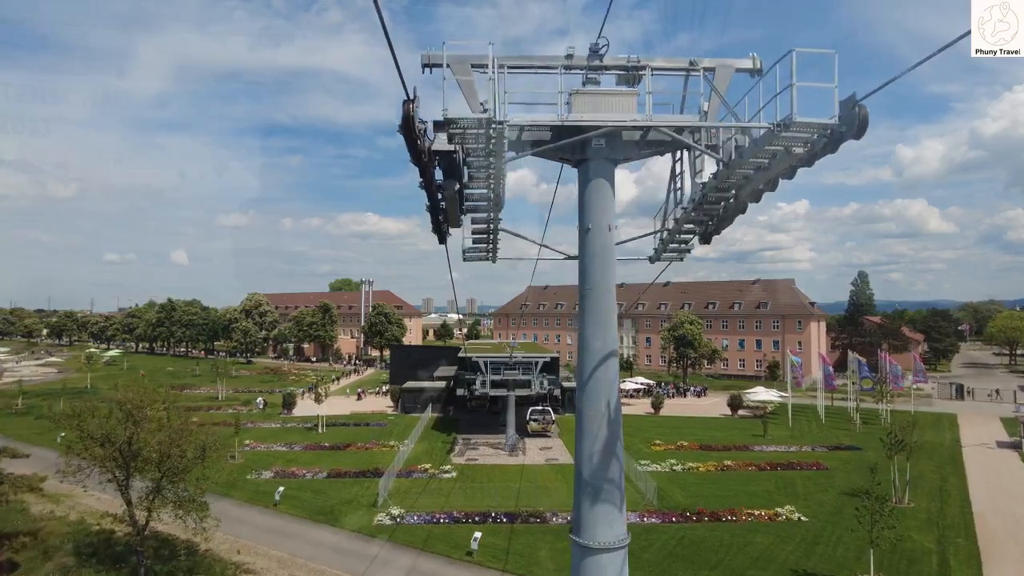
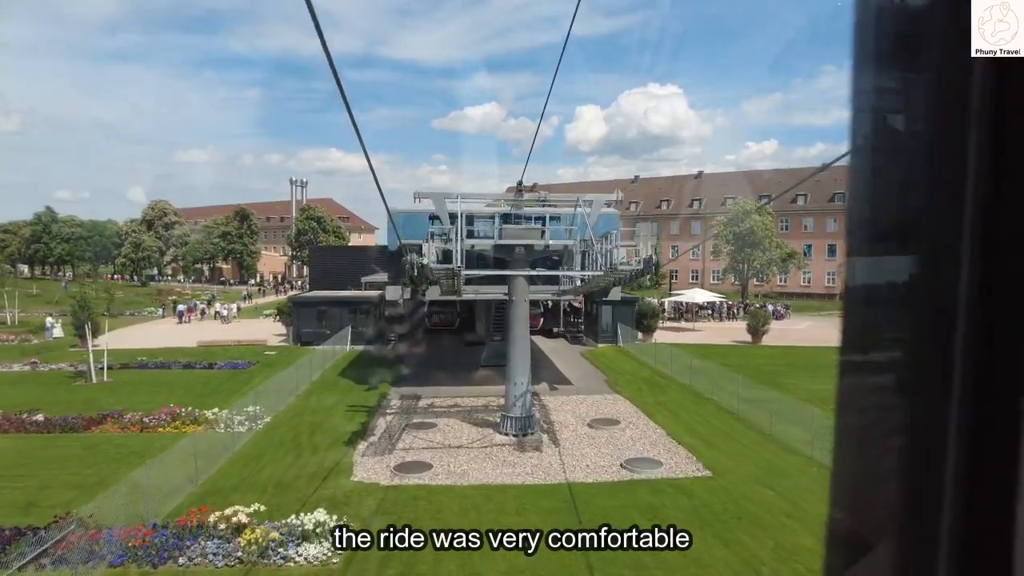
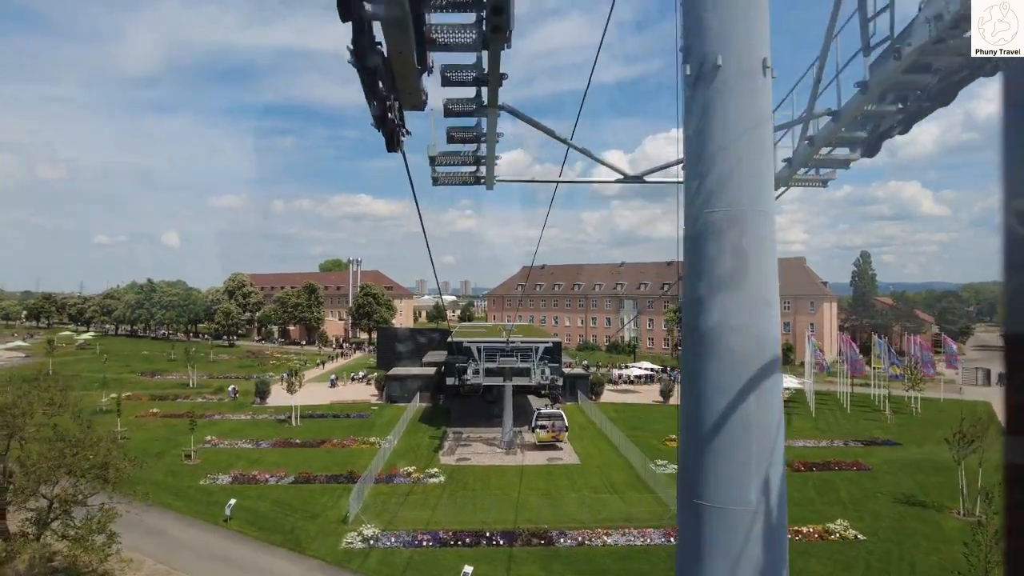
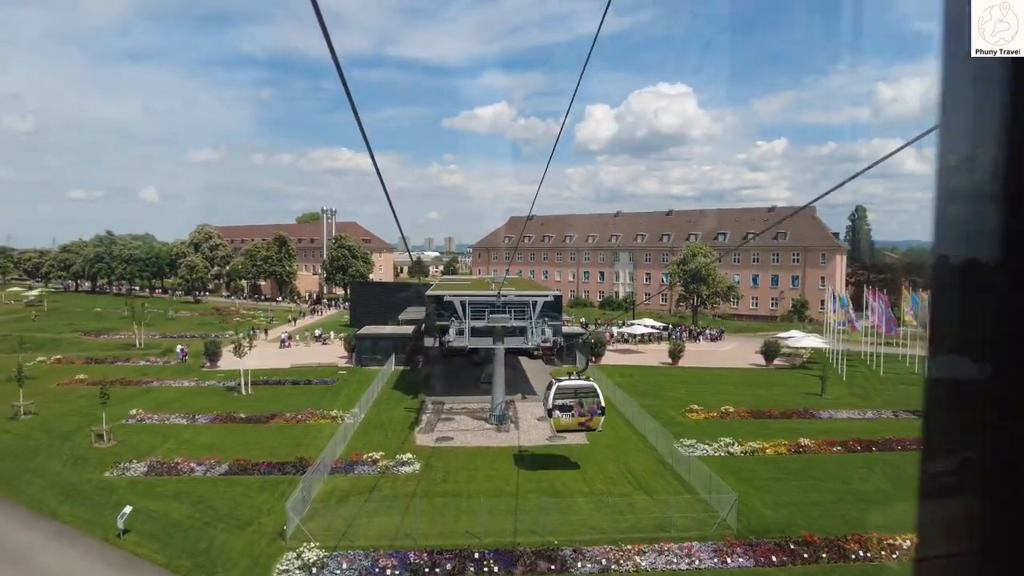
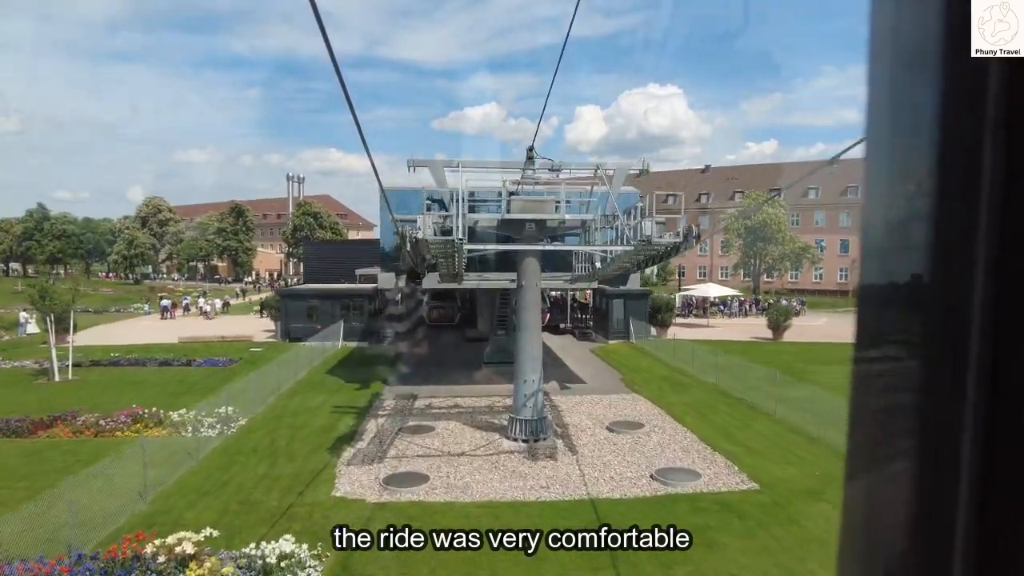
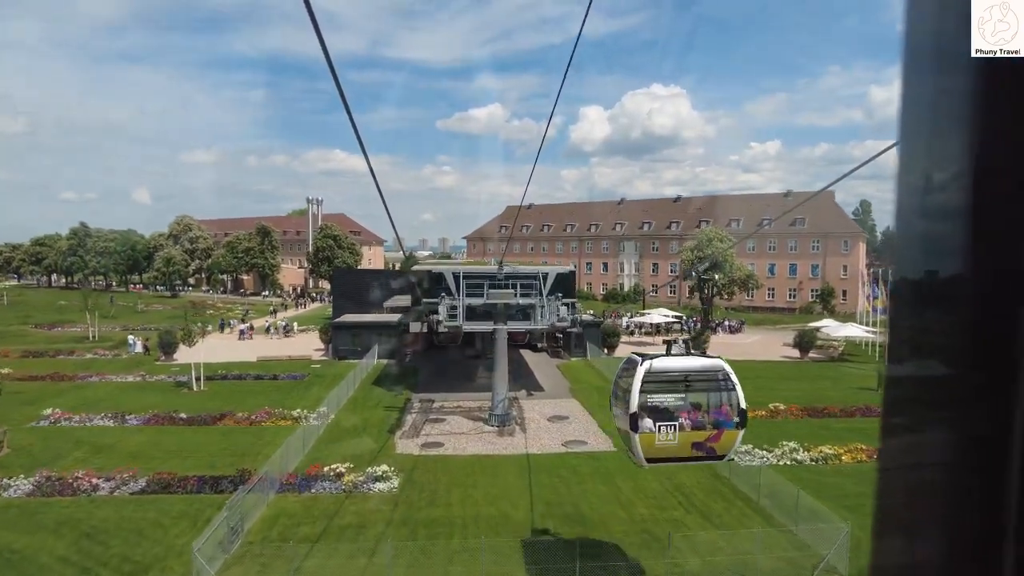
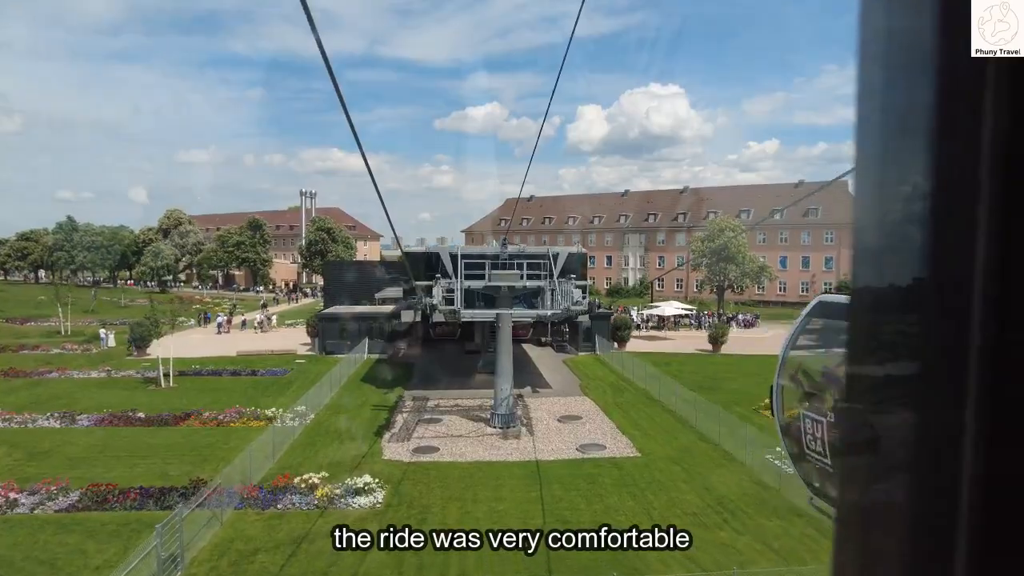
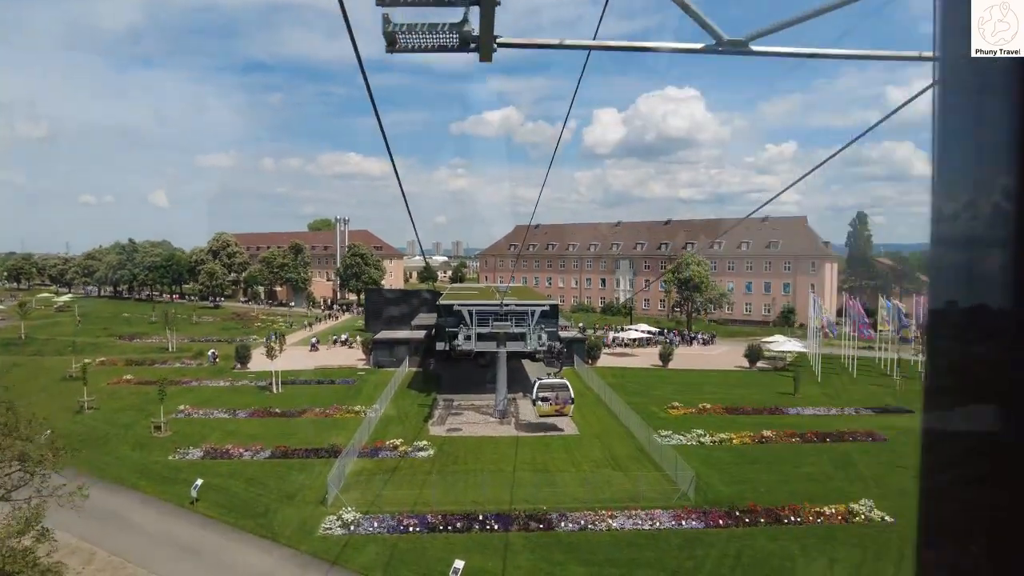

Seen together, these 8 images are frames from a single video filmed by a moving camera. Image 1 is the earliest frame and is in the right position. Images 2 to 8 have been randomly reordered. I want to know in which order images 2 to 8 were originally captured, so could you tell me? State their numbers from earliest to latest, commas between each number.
3, 8, 4, 6, 7, 2, 5
